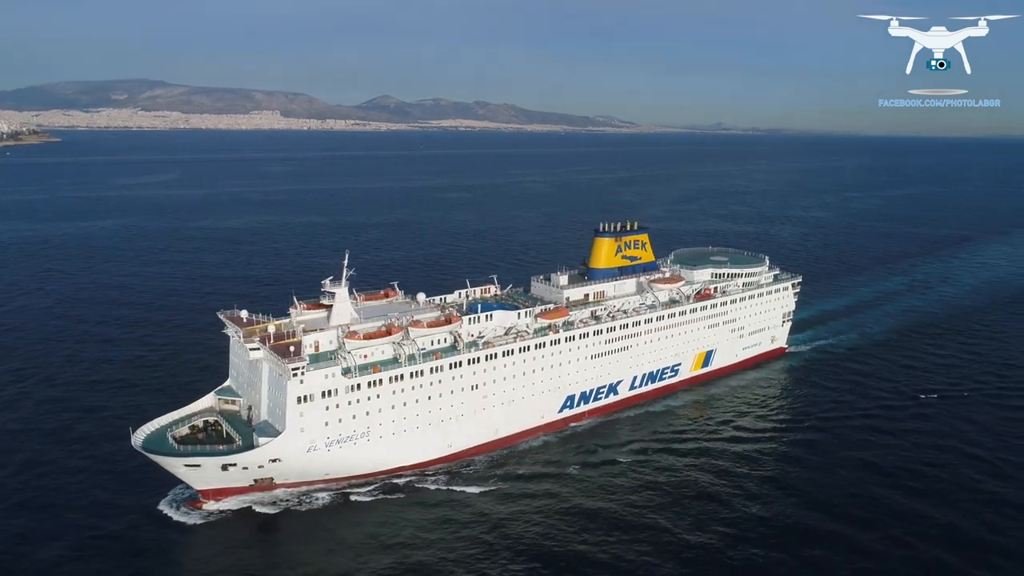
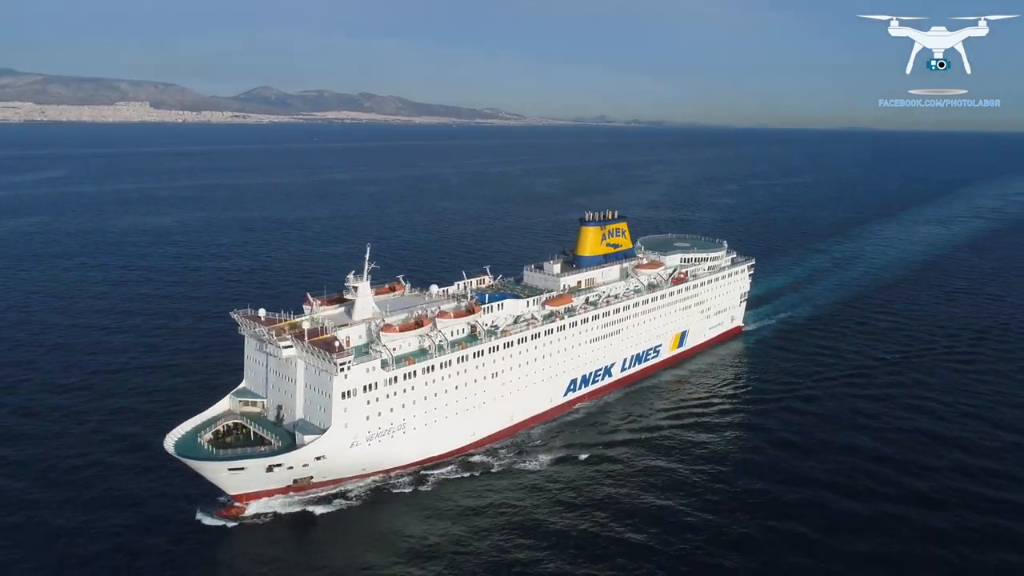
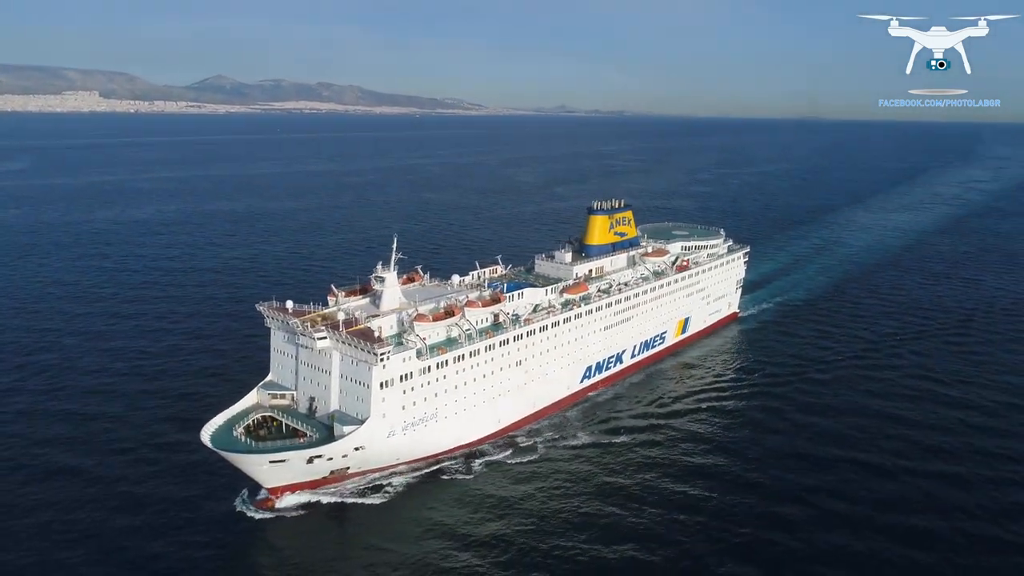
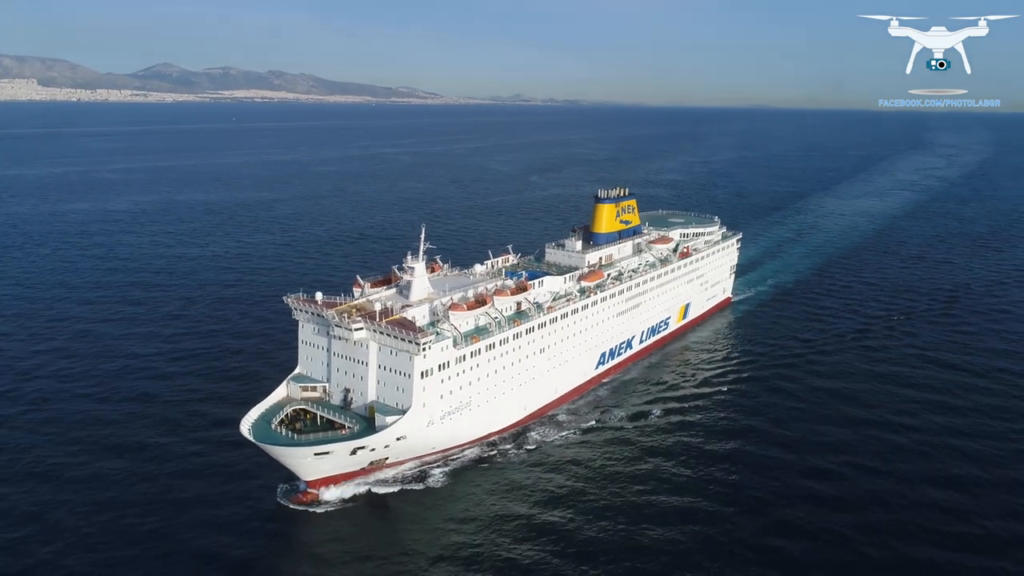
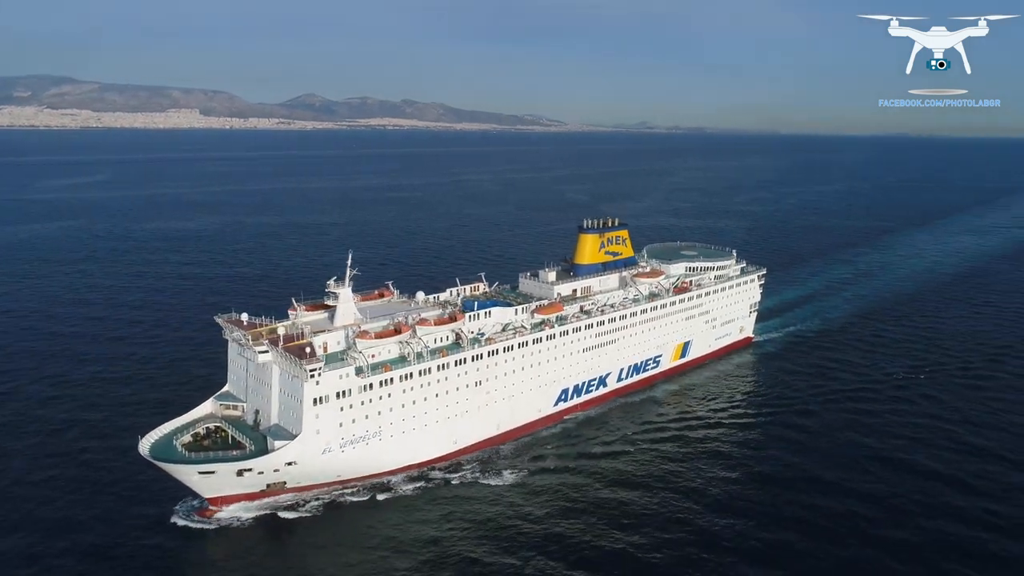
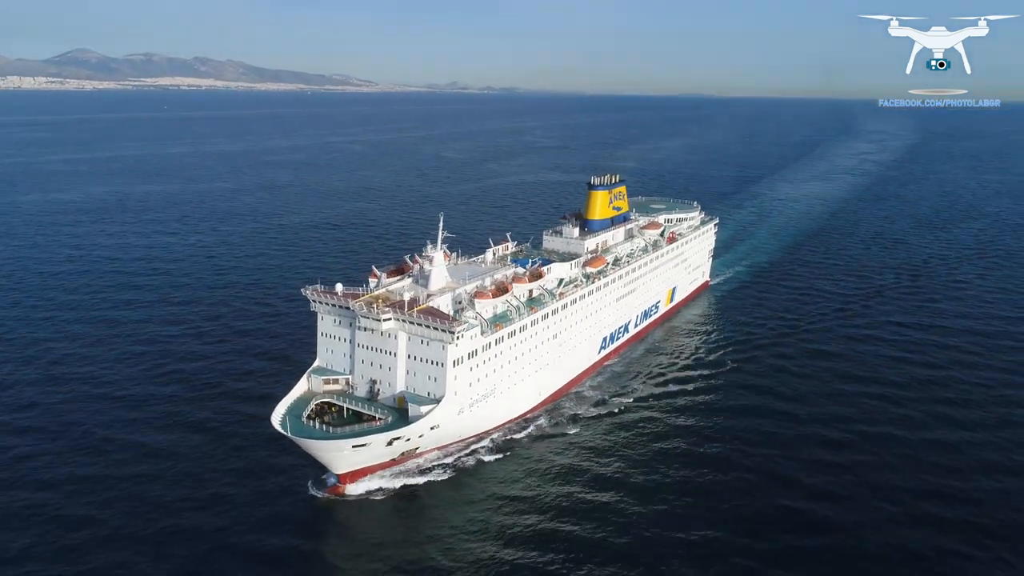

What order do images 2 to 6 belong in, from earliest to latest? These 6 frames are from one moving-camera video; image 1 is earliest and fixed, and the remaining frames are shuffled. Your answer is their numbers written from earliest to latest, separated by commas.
5, 2, 3, 4, 6
